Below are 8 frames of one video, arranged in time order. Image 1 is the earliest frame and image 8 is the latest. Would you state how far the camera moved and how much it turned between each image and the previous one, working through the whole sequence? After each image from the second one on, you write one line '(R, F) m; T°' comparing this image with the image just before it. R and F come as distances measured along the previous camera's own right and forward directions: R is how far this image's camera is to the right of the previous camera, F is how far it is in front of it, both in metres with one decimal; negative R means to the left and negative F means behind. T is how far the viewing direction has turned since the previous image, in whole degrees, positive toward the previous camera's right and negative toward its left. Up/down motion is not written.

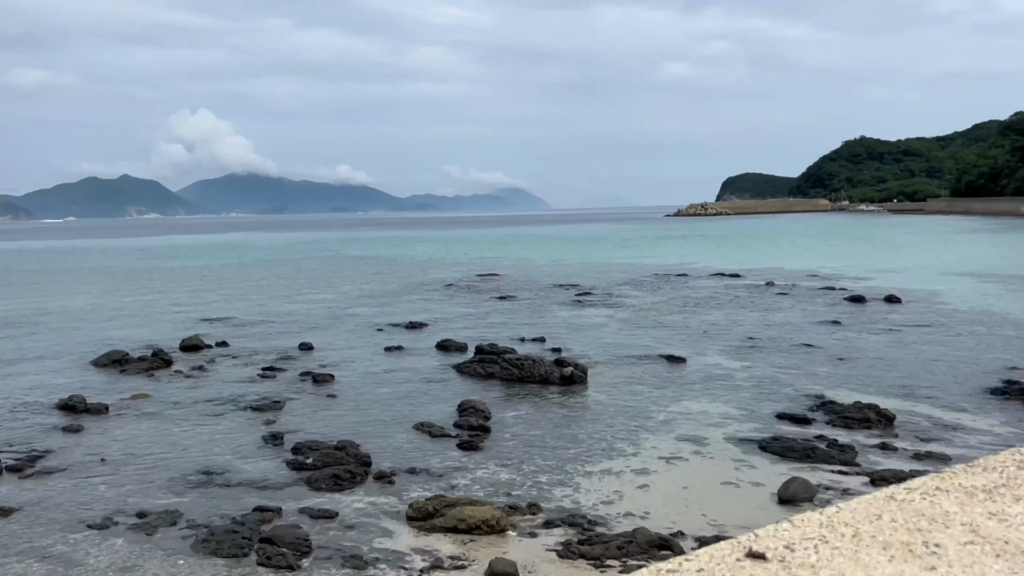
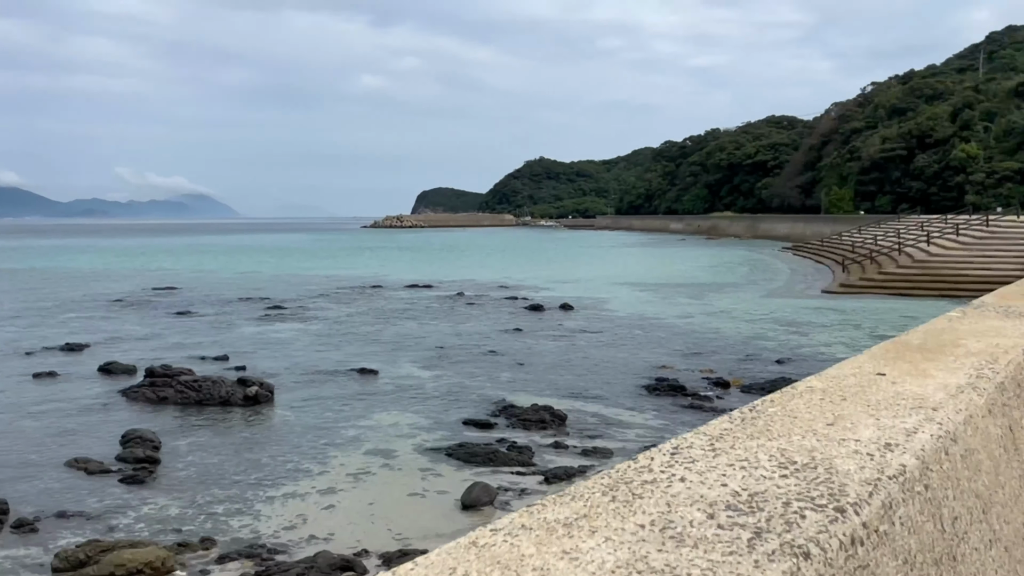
(+0.2, +0.1) m; +20°
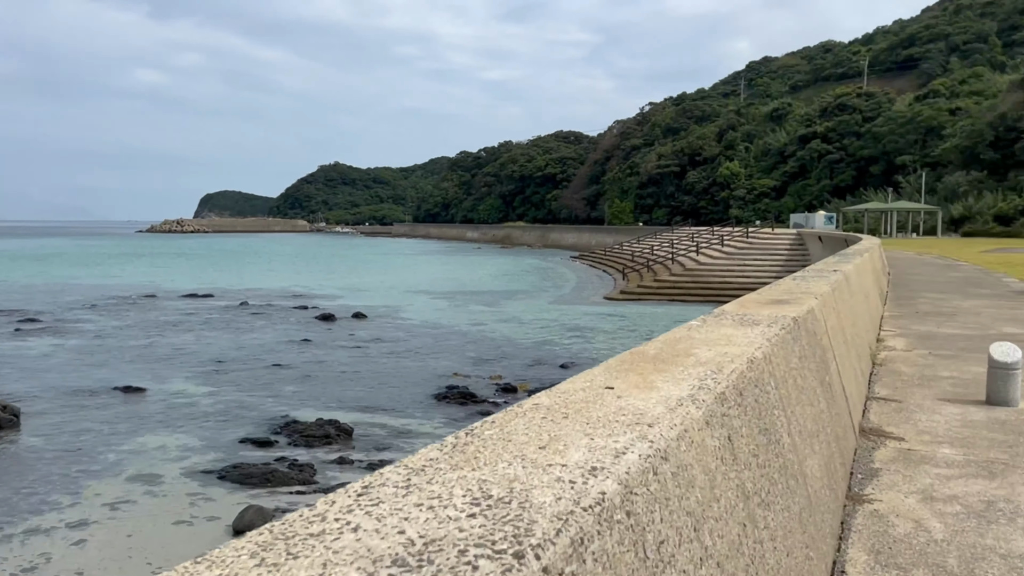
(+0.2, +0.1) m; +13°
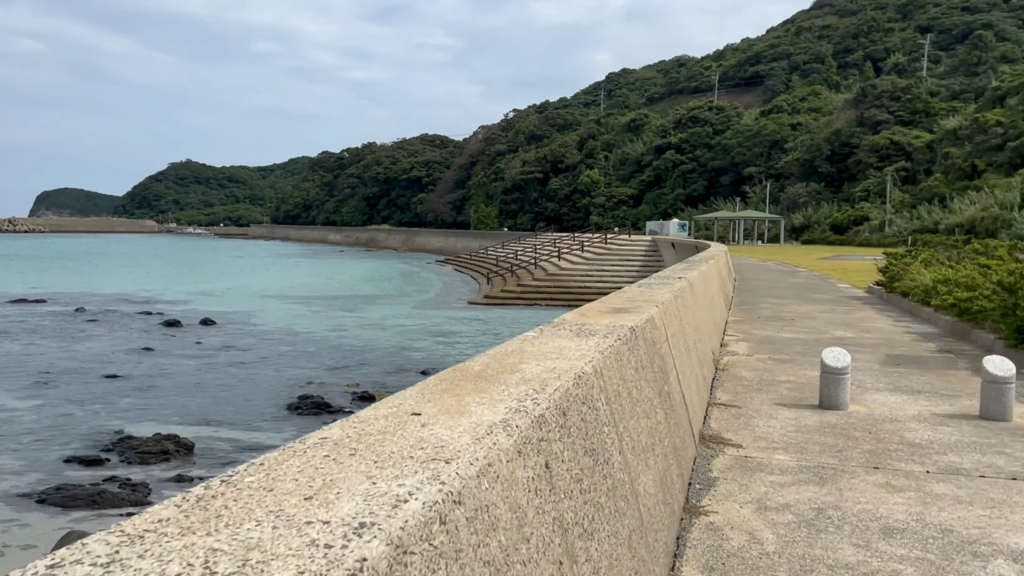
(+0.1, +0.2) m; +9°
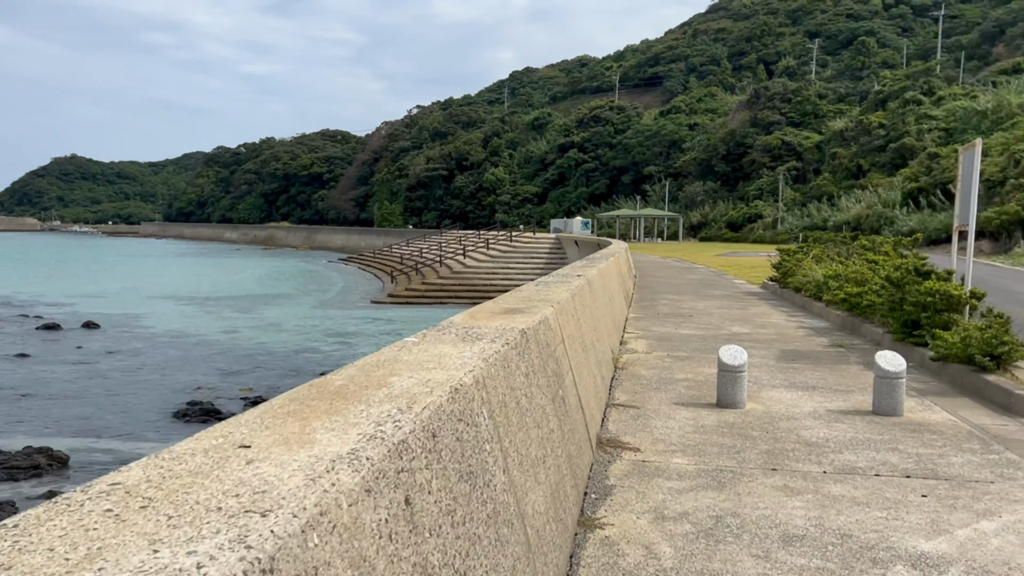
(+0.1, +0.3) m; +6°
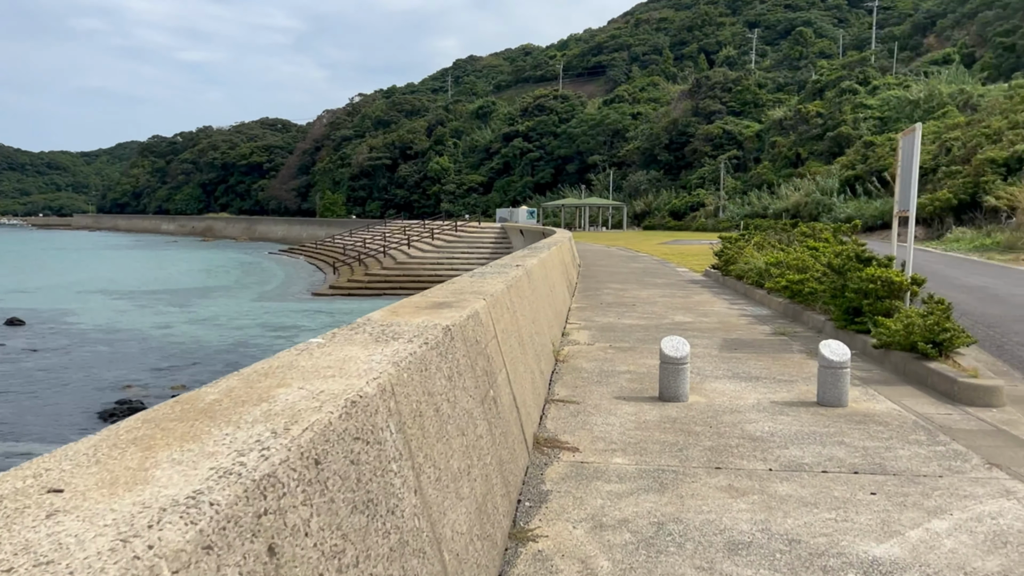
(+0.1, +0.3) m; +4°
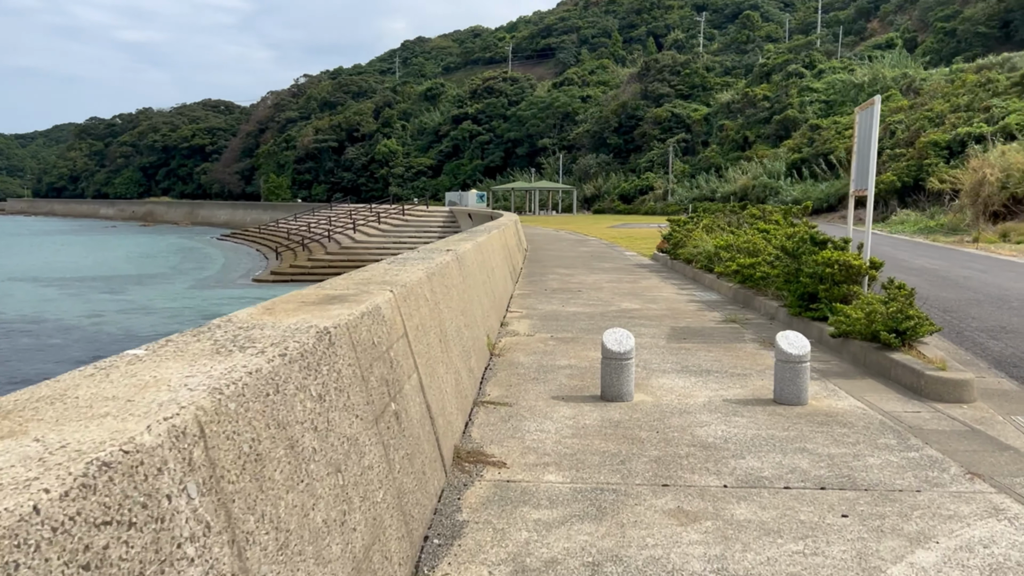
(+0.2, +0.6) m; +3°
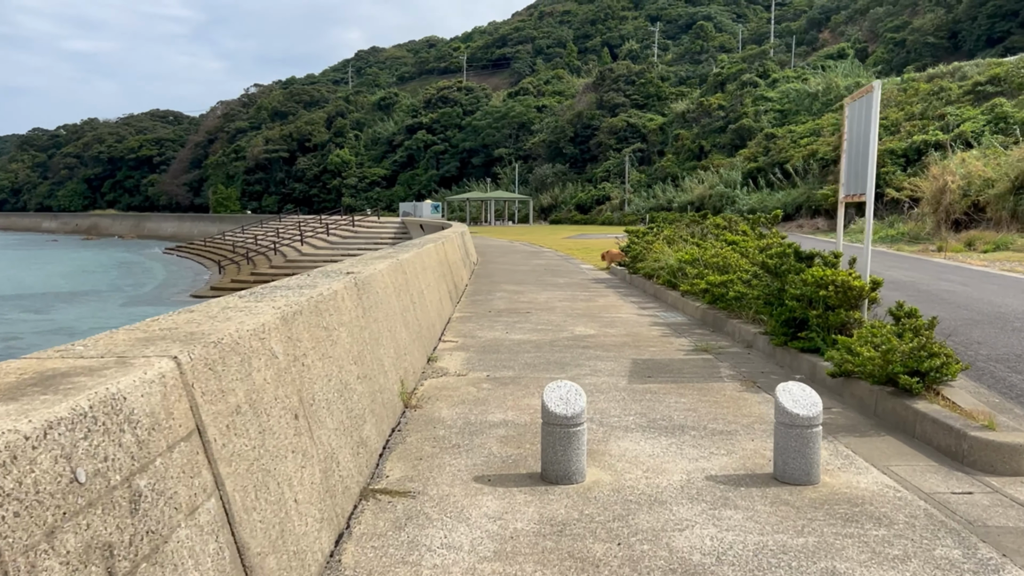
(+0.2, +1.3) m; +3°
